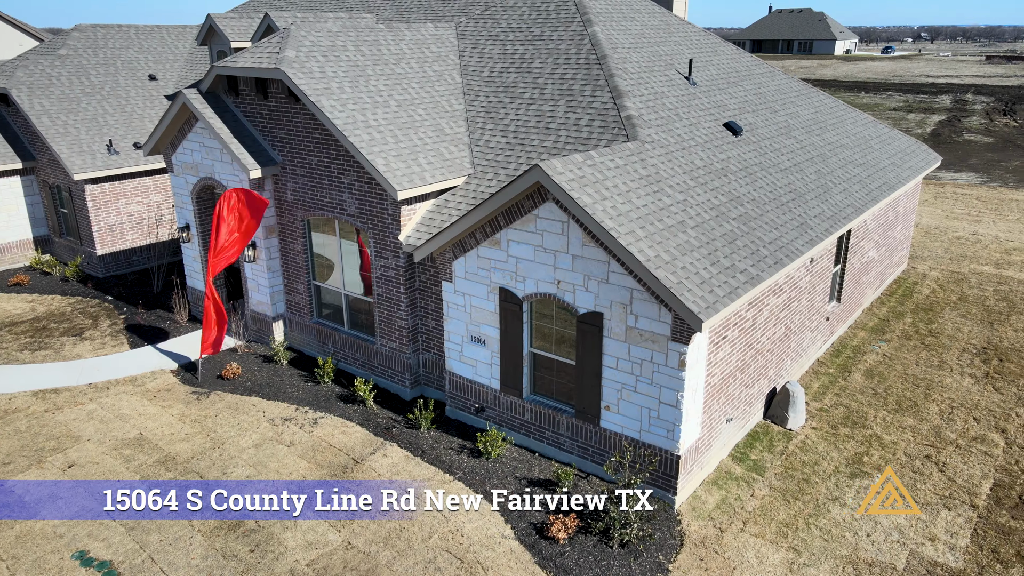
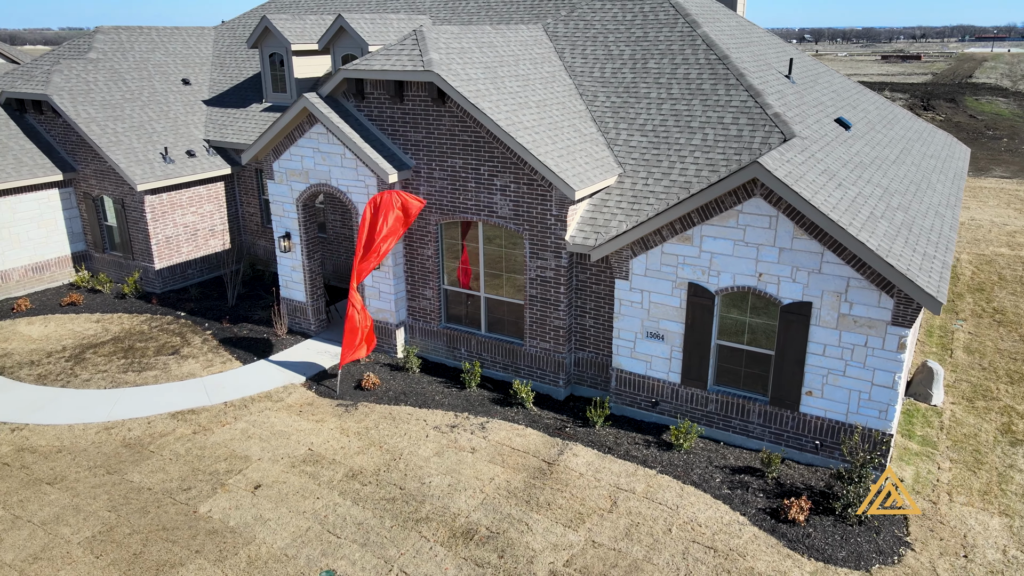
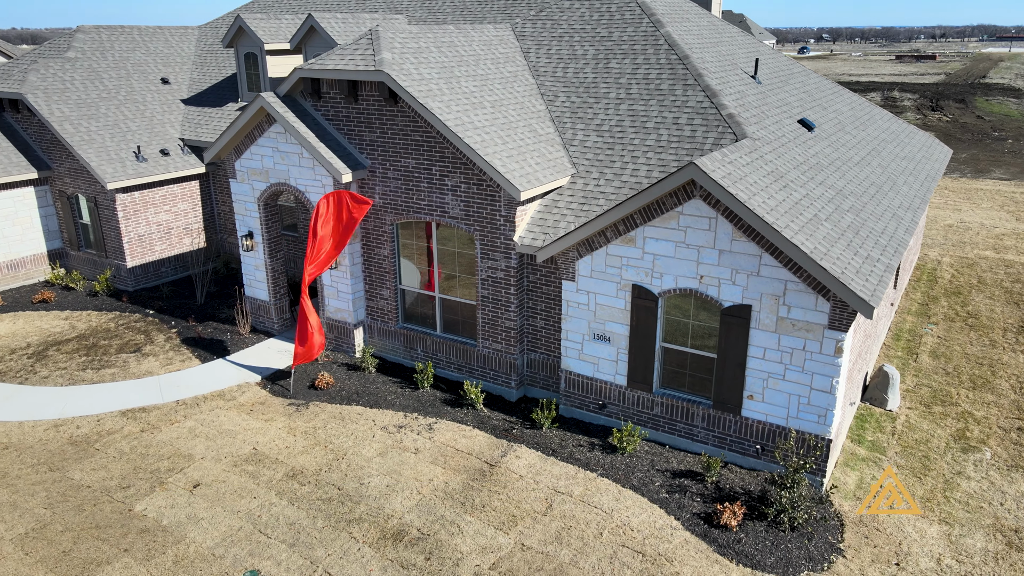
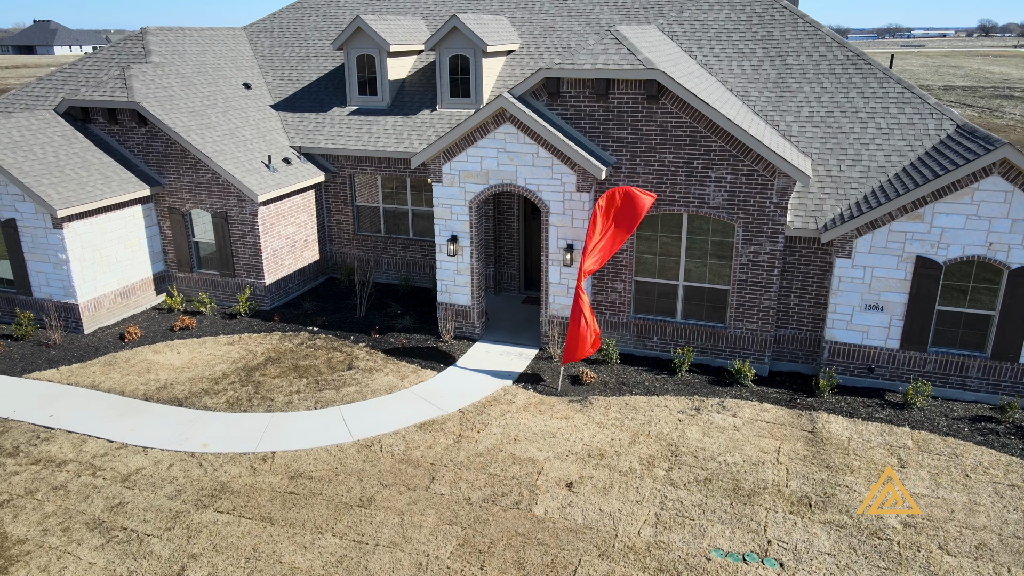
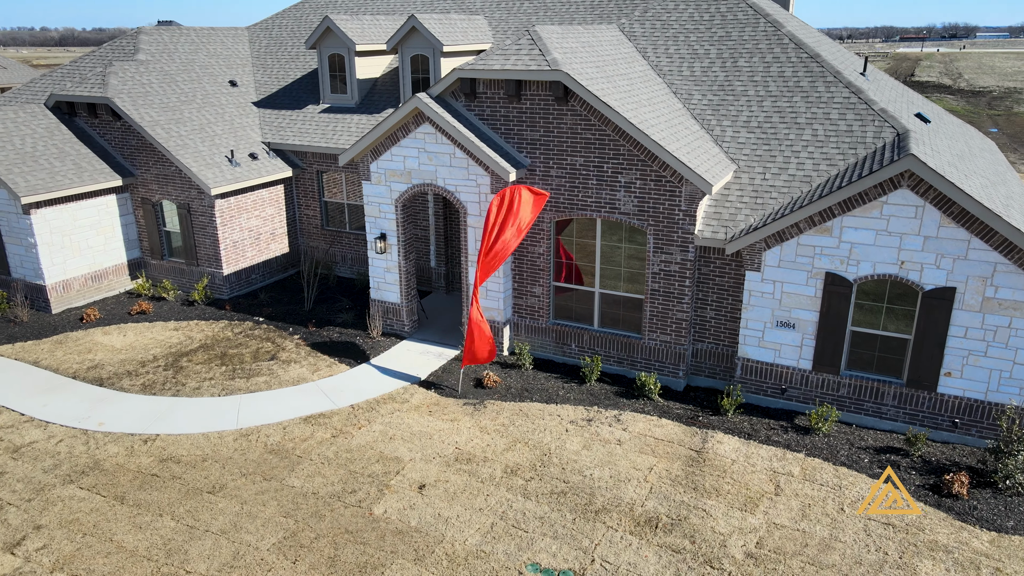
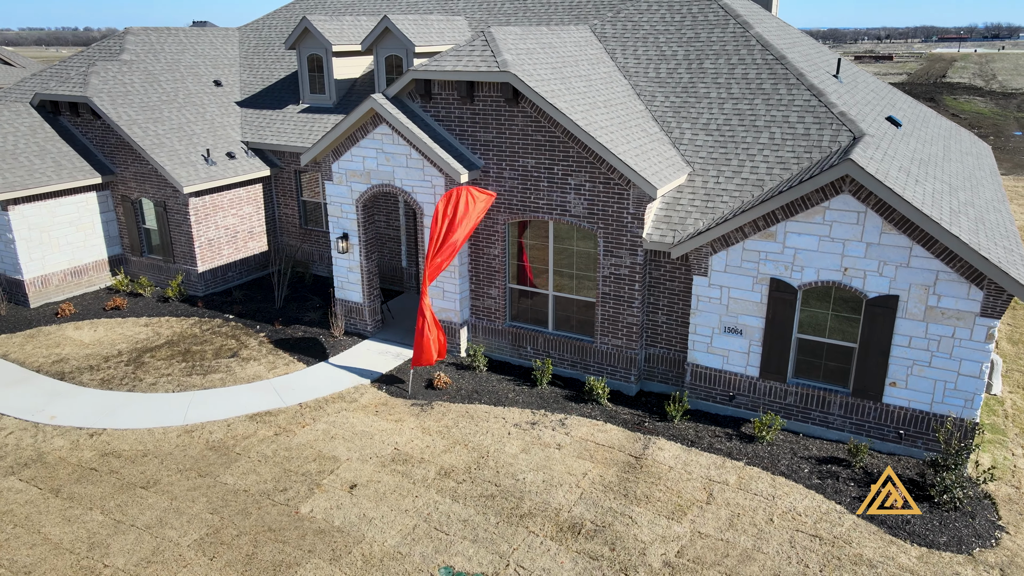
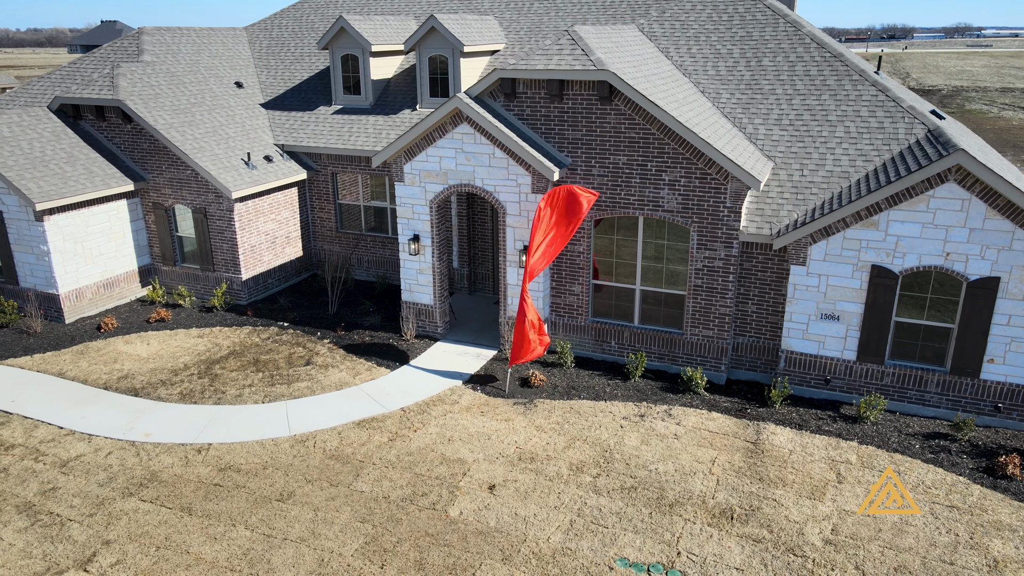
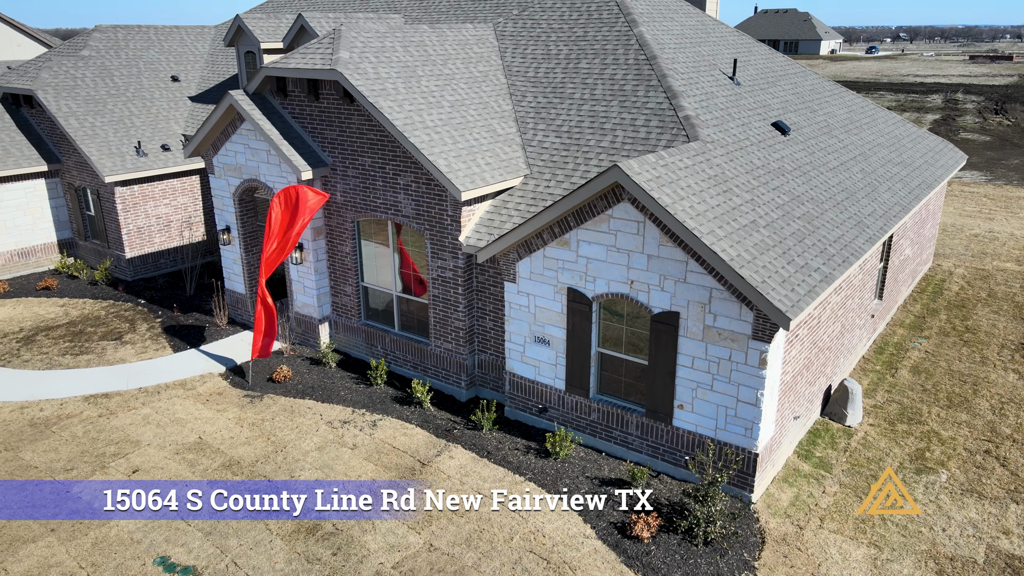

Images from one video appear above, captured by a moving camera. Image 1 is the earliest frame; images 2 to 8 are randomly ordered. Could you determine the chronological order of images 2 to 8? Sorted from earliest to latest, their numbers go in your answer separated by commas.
8, 3, 2, 6, 5, 7, 4
